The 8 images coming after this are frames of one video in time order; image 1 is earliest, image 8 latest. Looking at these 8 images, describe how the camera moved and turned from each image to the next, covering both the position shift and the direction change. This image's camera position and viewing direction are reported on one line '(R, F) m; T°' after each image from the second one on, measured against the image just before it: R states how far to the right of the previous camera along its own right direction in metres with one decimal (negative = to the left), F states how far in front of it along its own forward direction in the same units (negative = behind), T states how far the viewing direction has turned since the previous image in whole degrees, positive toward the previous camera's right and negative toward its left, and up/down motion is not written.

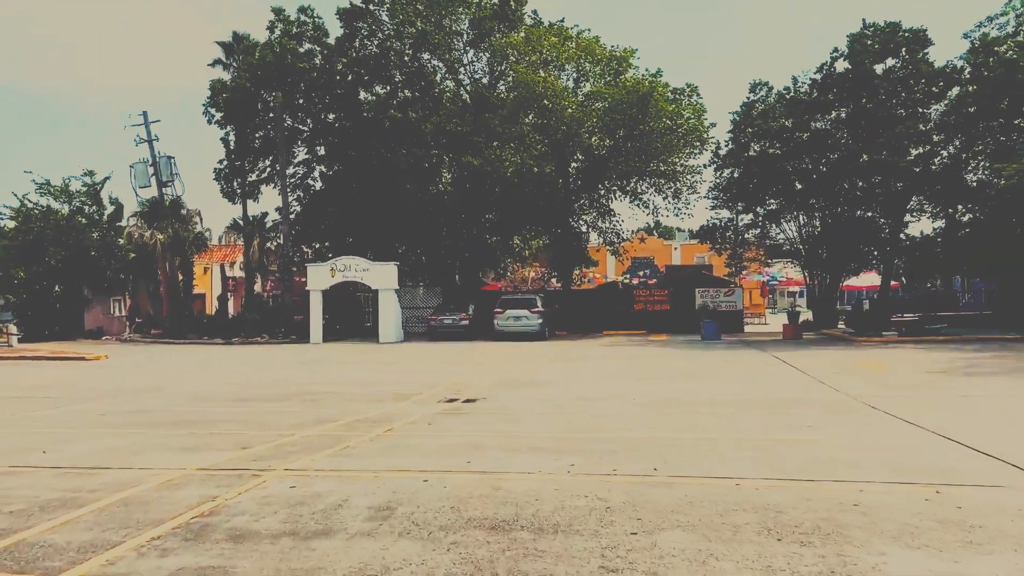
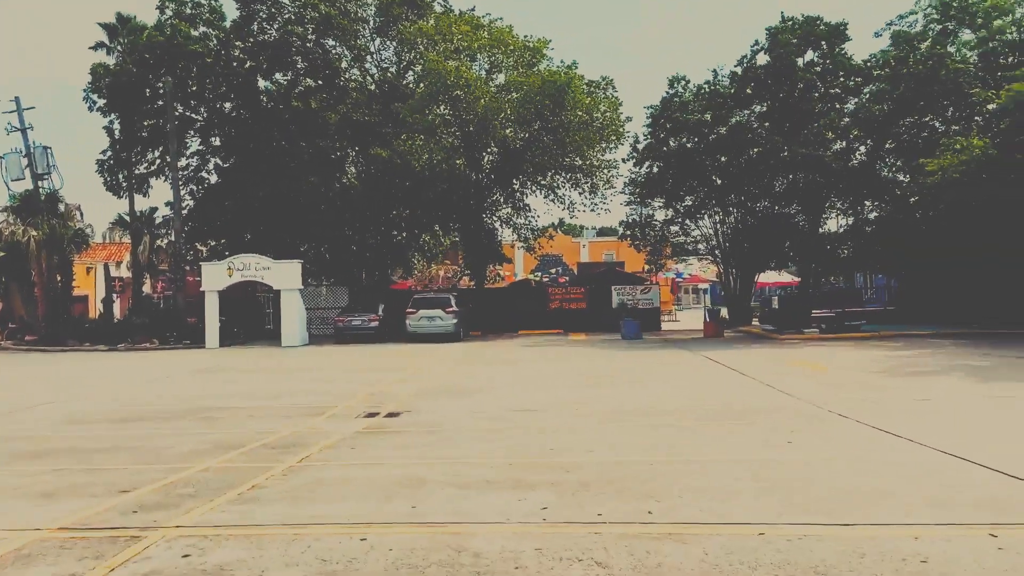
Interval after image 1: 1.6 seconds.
(-0.4, +1.5) m; +7°
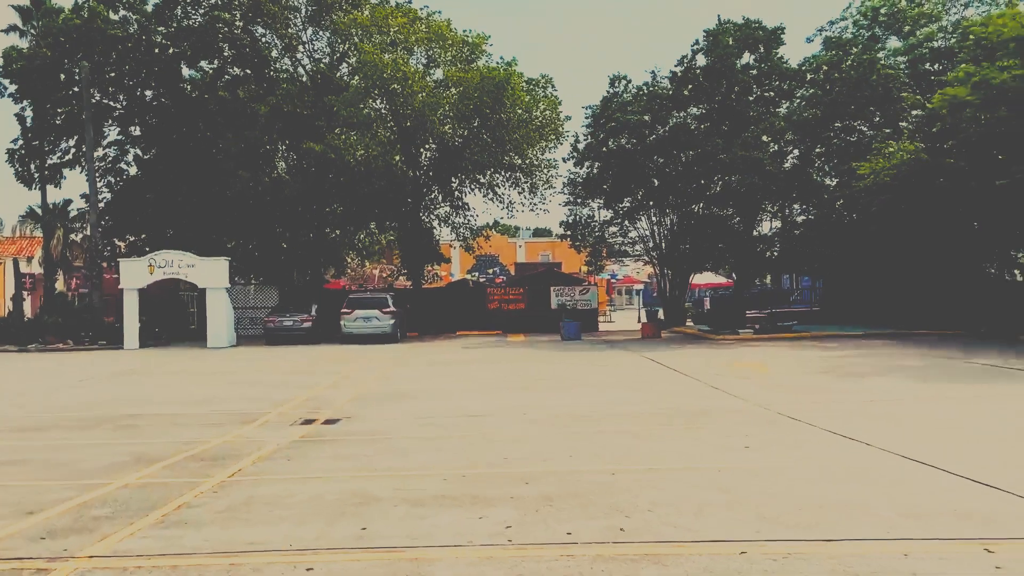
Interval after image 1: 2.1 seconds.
(-0.2, +0.5) m; +5°
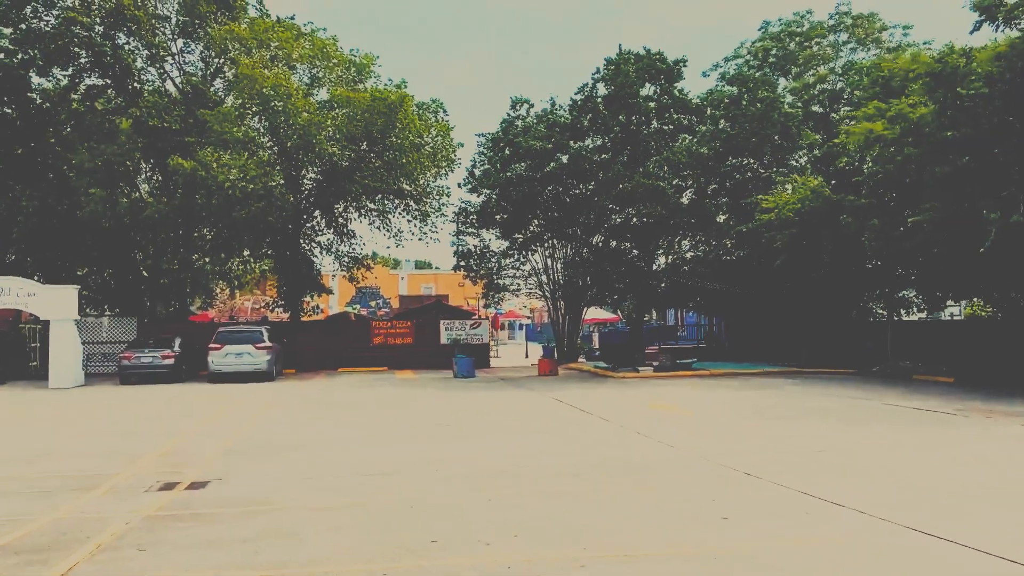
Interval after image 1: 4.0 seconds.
(-0.4, +1.7) m; +9°
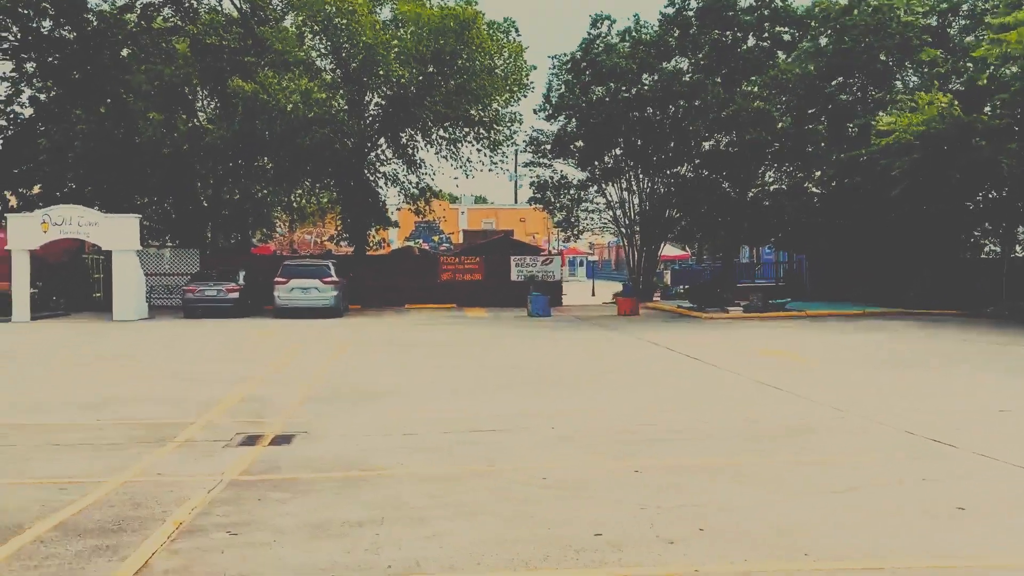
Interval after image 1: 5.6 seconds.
(-0.9, +1.7) m; -3°
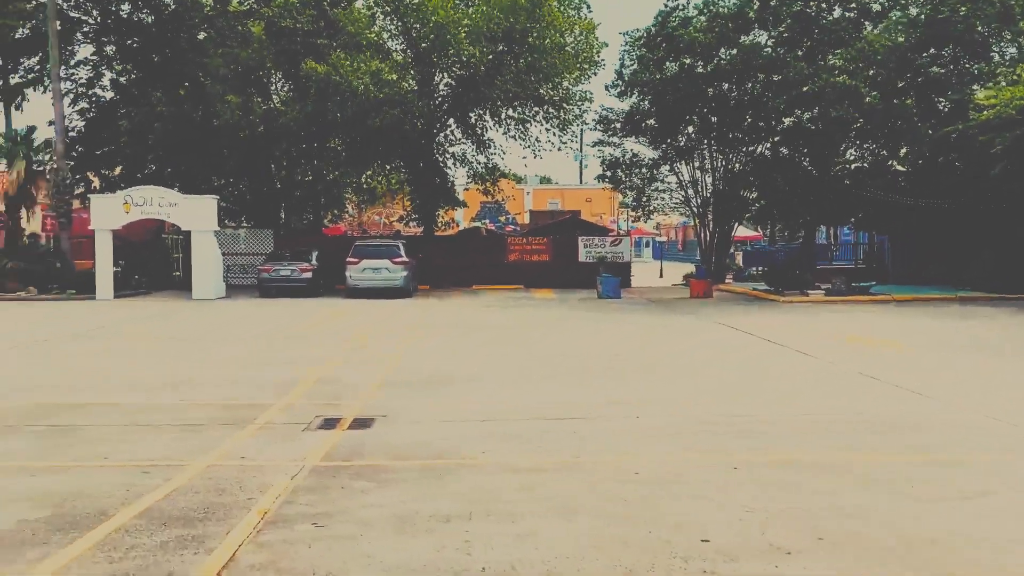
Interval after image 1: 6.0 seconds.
(-0.2, +0.3) m; -4°
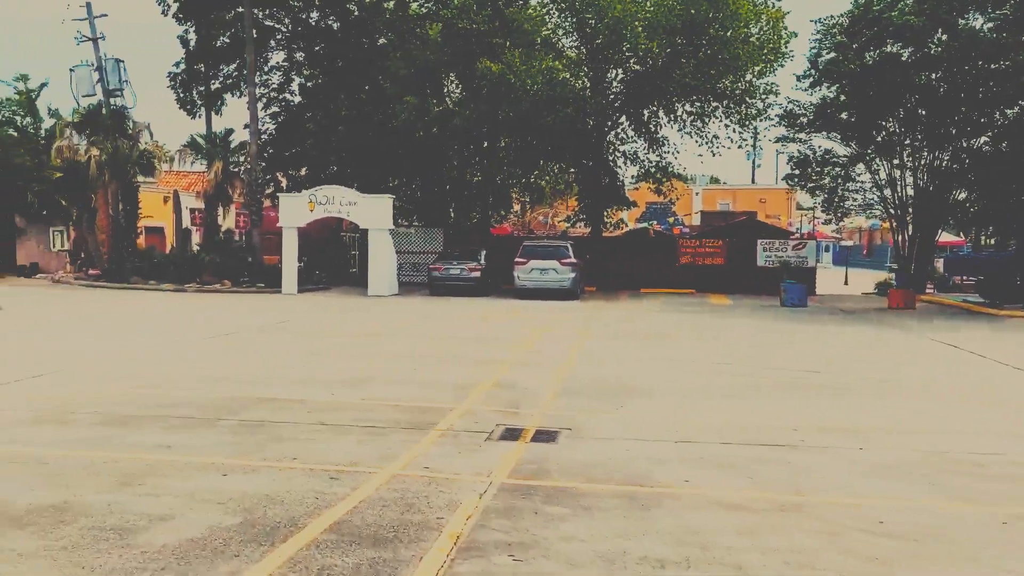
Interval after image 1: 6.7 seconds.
(-0.4, +0.7) m; -11°
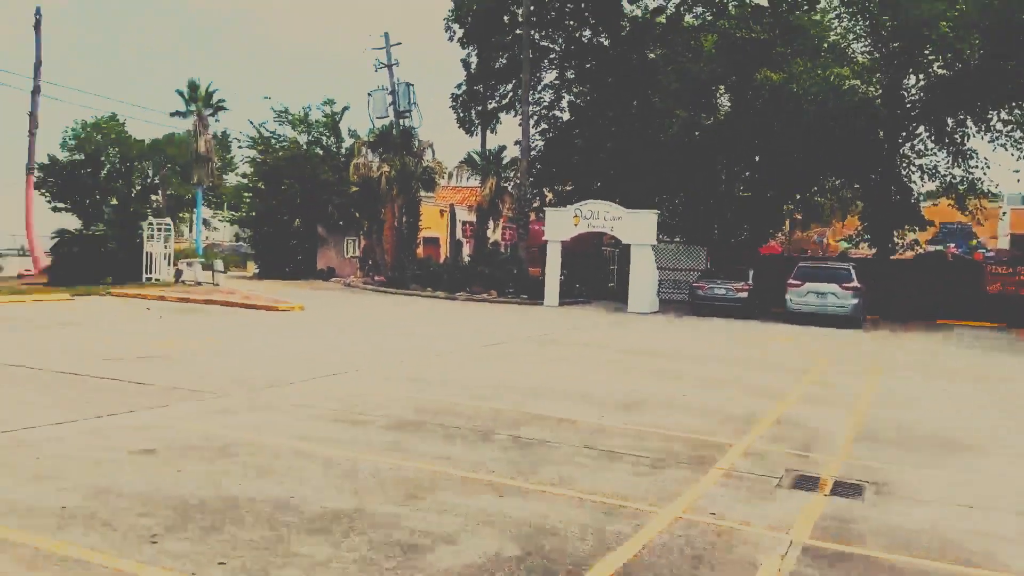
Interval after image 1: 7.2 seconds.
(-0.4, +0.5) m; -18°
